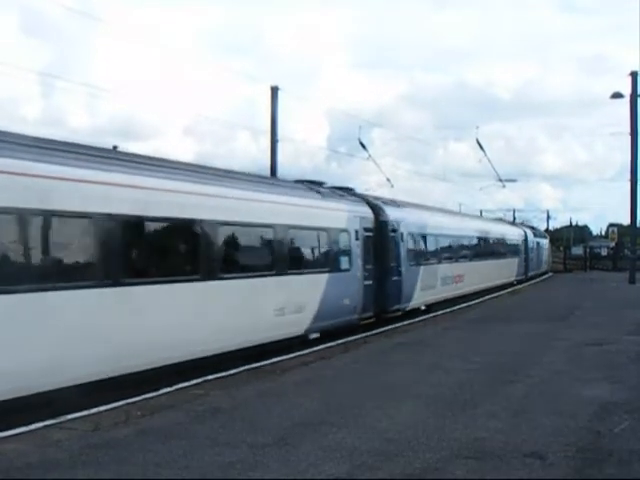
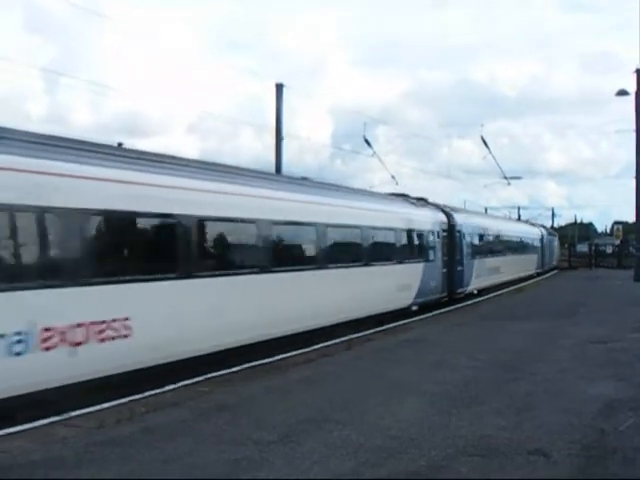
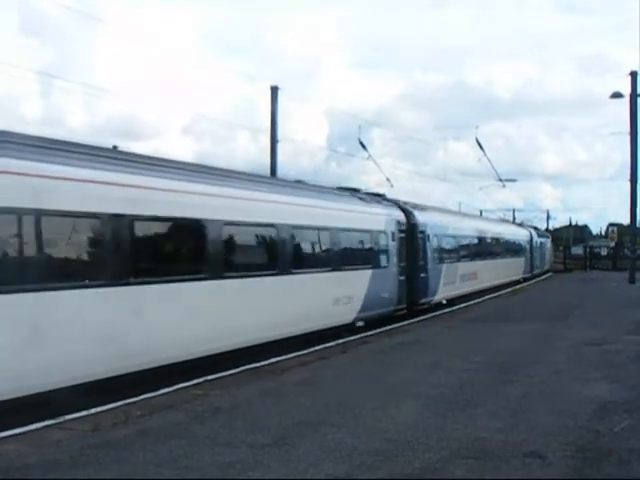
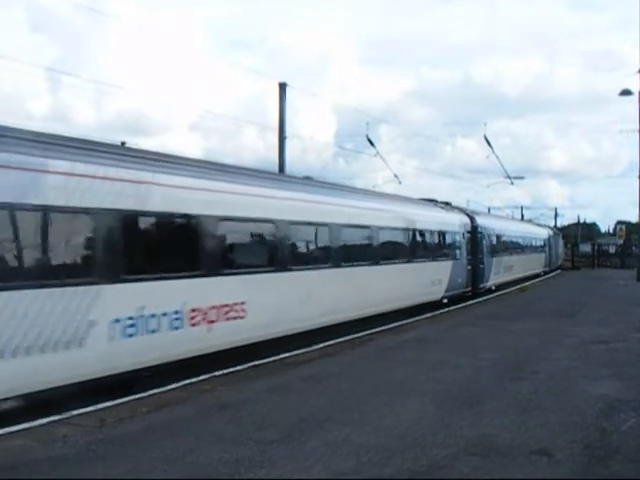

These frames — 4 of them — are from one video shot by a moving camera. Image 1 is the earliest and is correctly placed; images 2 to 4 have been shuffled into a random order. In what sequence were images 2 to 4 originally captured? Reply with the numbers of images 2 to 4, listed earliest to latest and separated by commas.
3, 2, 4
